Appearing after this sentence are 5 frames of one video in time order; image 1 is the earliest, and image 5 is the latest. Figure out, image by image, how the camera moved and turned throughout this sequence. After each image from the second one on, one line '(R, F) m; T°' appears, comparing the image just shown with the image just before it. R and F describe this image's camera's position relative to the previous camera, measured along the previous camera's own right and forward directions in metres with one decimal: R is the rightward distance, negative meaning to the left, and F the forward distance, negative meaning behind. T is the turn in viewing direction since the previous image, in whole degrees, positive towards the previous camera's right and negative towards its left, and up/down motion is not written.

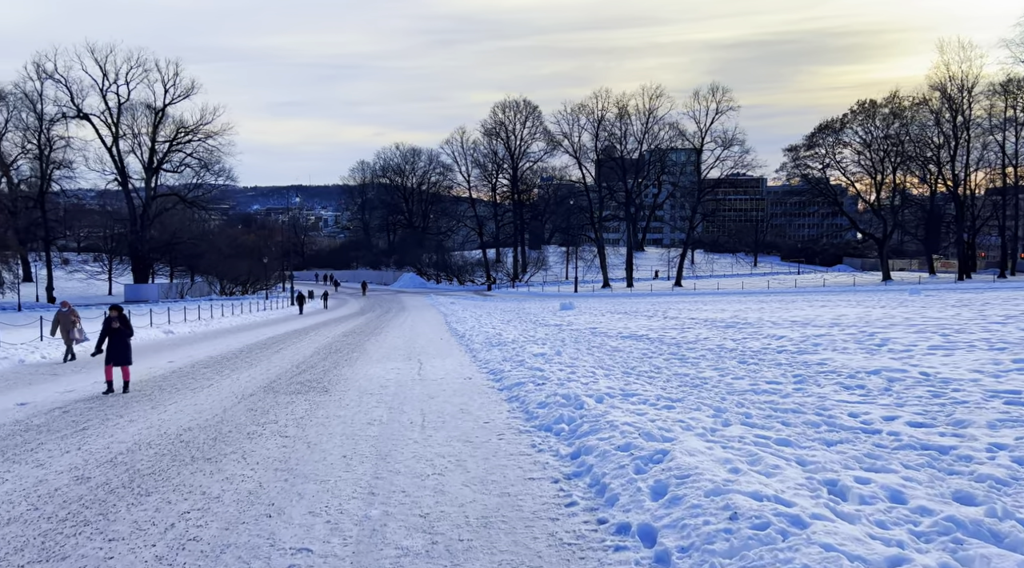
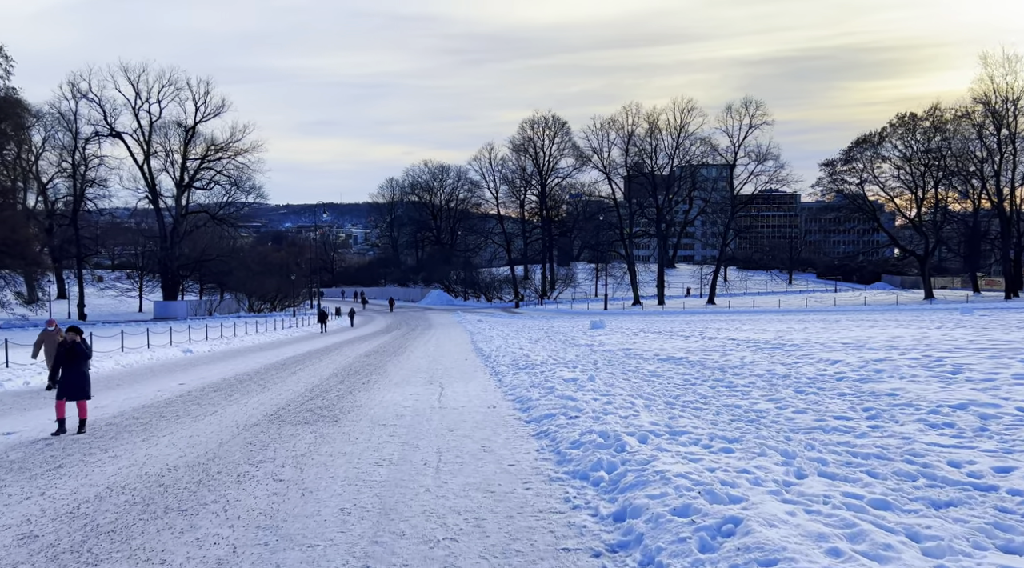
(0.0, +1.3) m; -2°
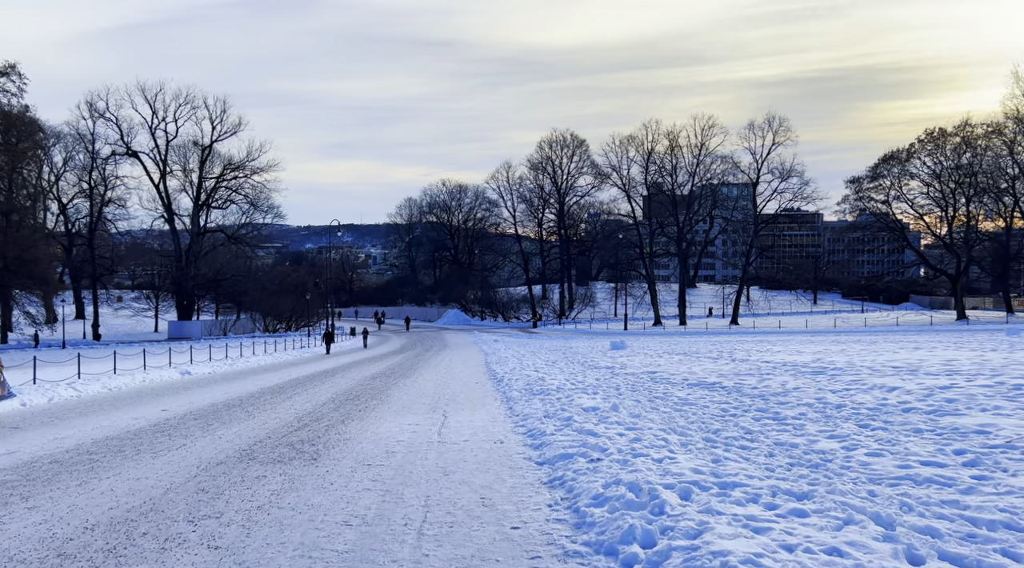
(+0.1, +1.9) m; -1°
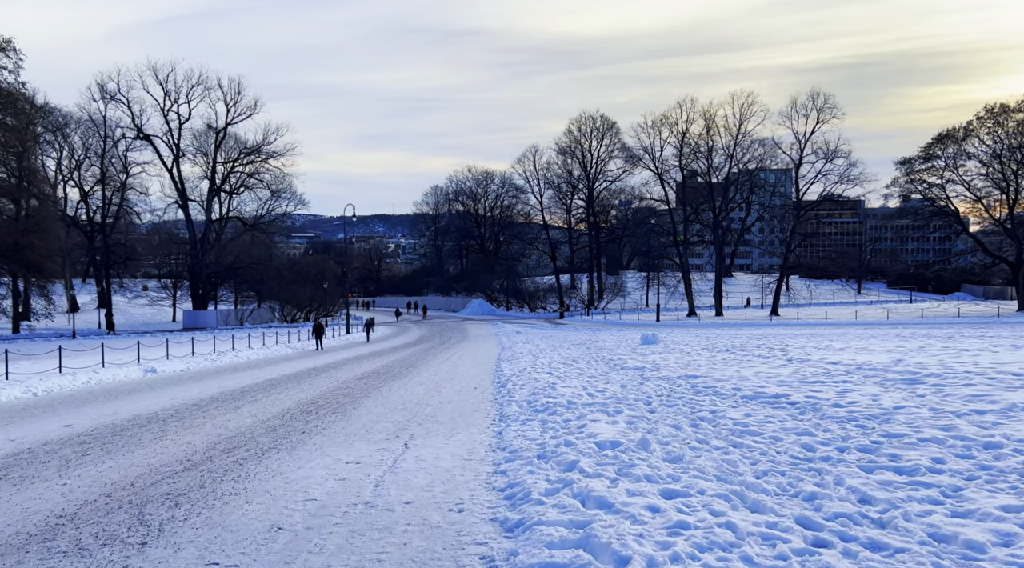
(+0.5, +4.3) m; -2°
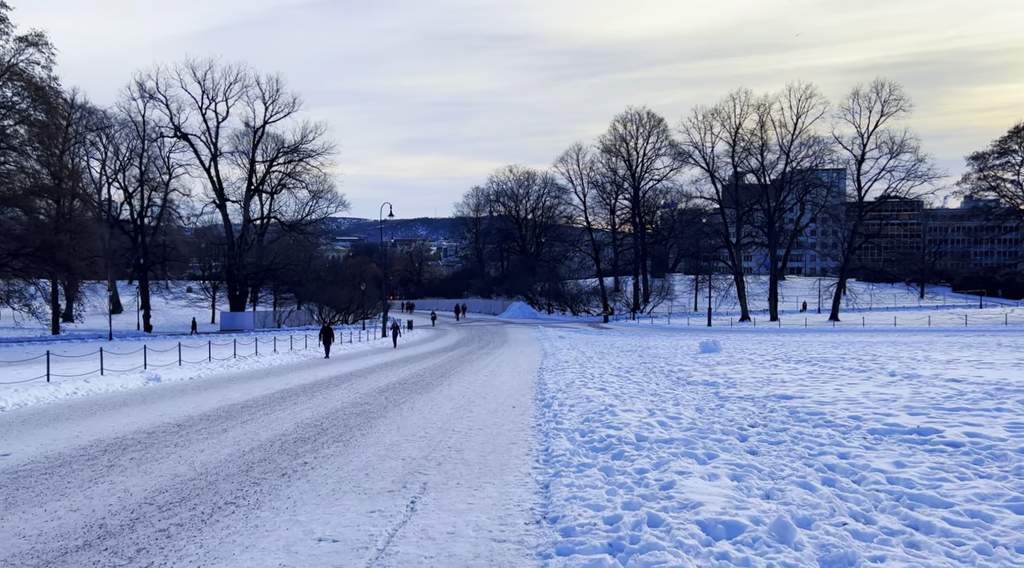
(-0.1, +3.3) m; -3°
